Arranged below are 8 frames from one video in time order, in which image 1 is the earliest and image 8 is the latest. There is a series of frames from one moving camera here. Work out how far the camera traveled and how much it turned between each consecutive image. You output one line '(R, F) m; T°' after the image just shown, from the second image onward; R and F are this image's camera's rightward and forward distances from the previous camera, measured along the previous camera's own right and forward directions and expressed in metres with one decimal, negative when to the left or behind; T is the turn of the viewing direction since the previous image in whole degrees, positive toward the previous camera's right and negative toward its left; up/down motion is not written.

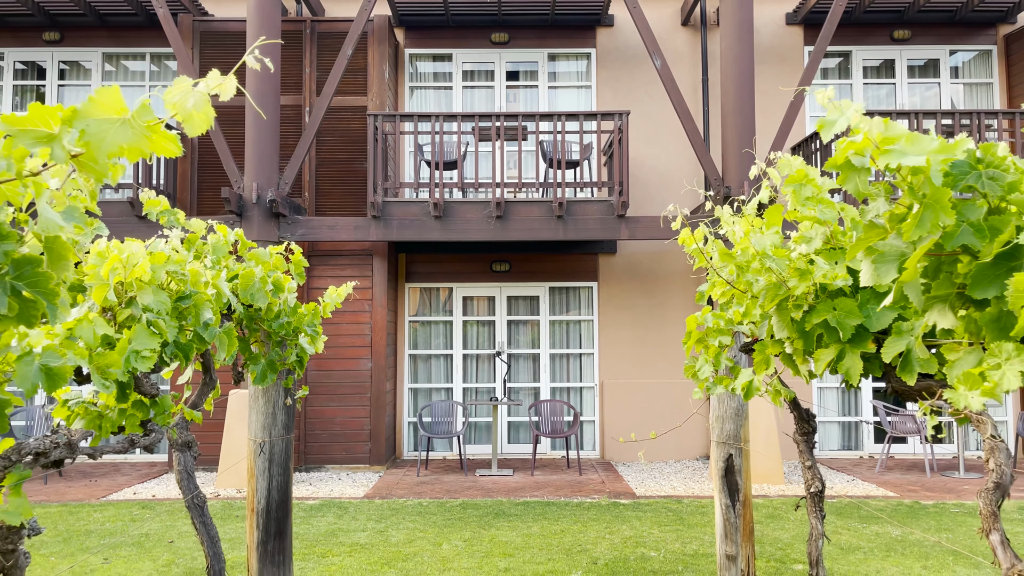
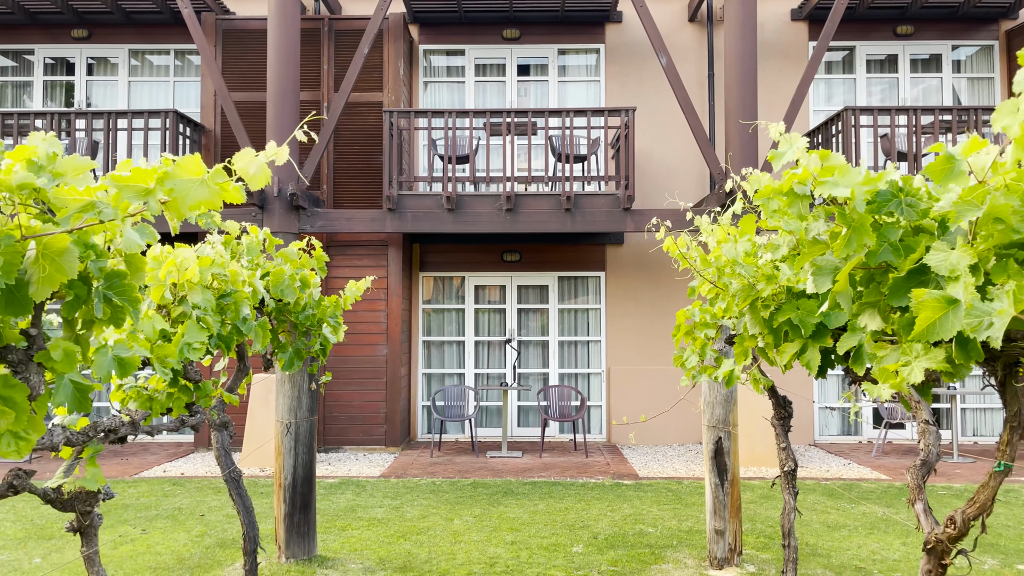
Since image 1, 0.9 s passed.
(0.0, -0.3) m; -1°
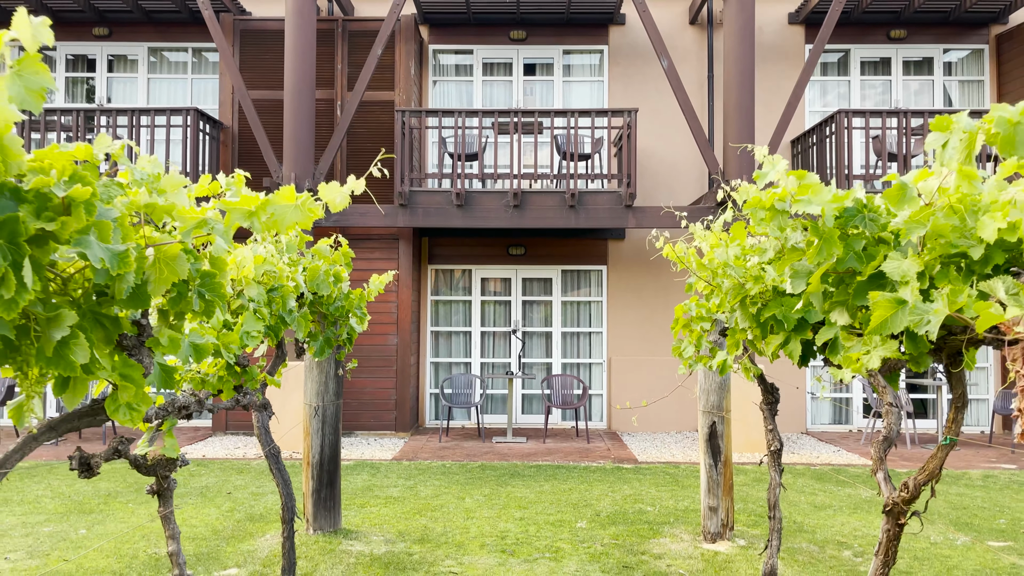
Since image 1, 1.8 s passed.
(-0.1, -0.3) m; 0°
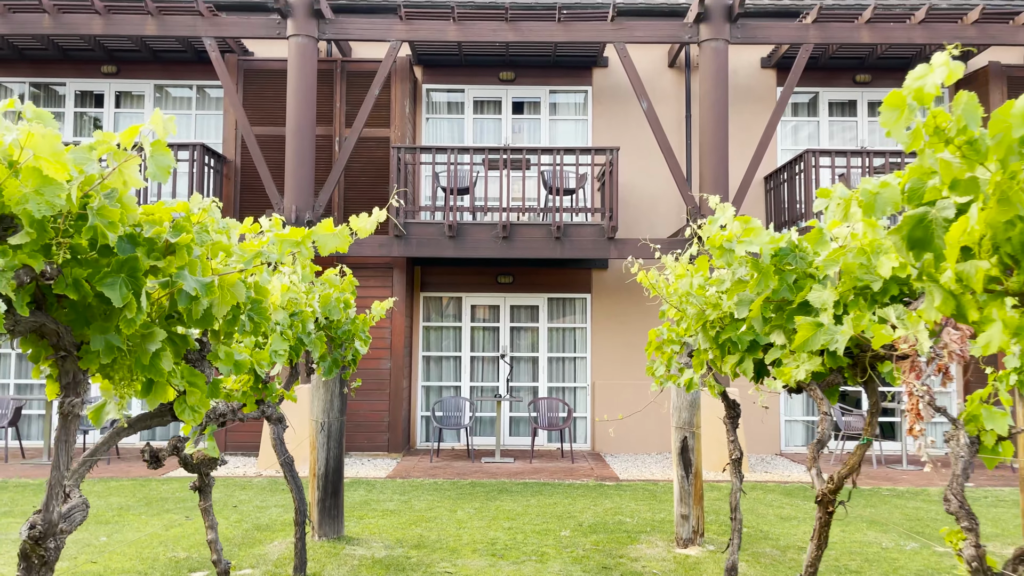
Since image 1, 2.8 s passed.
(0.0, -0.4) m; +1°
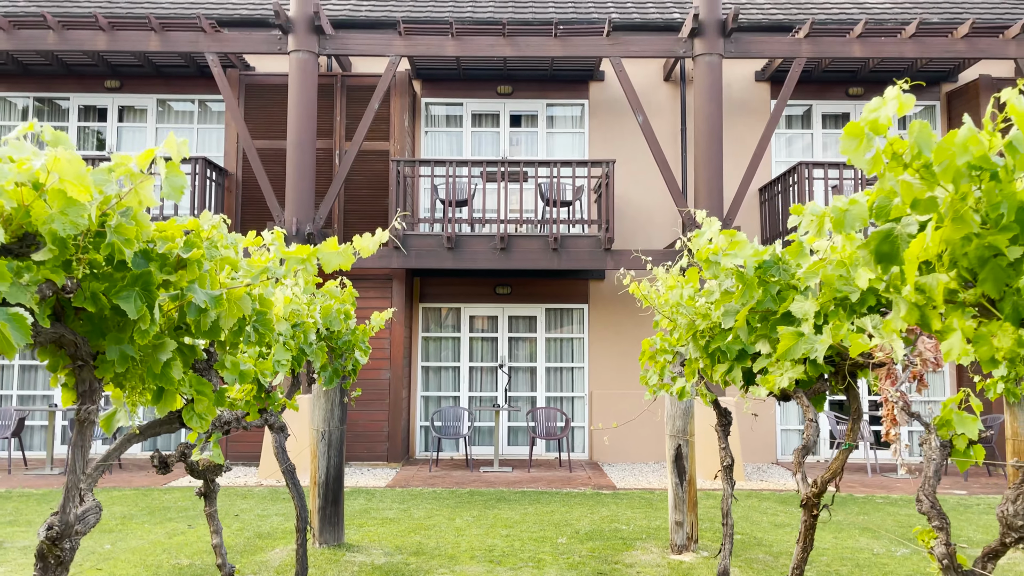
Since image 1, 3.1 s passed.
(0.0, -0.1) m; 0°
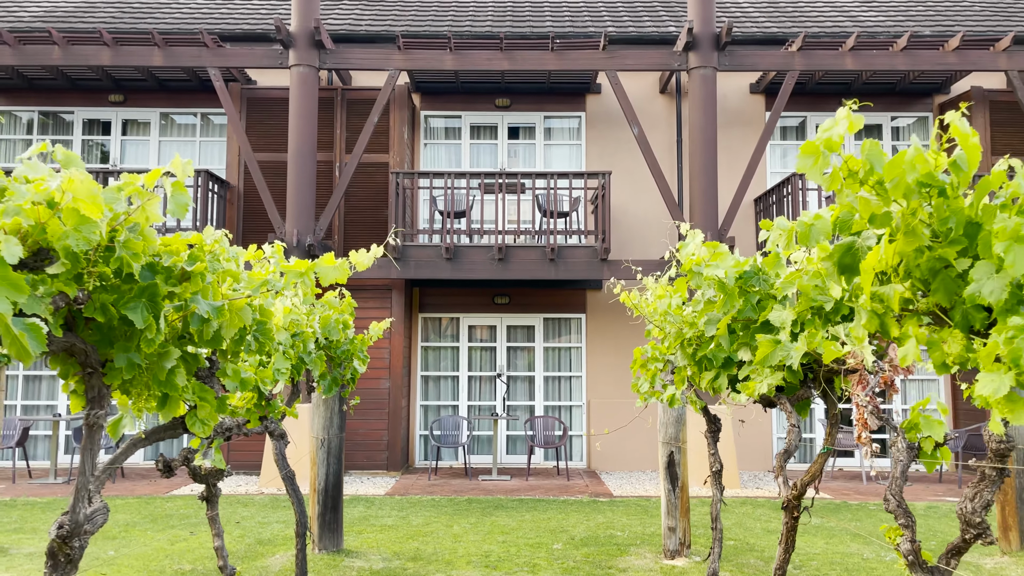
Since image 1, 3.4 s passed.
(0.0, -0.1) m; 0°
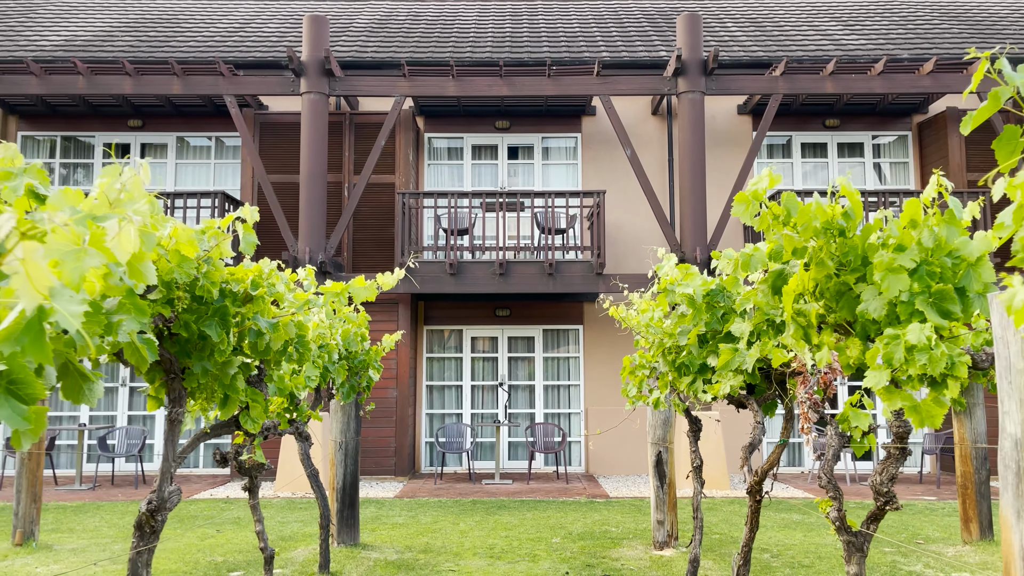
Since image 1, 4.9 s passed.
(0.0, -0.5) m; 0°
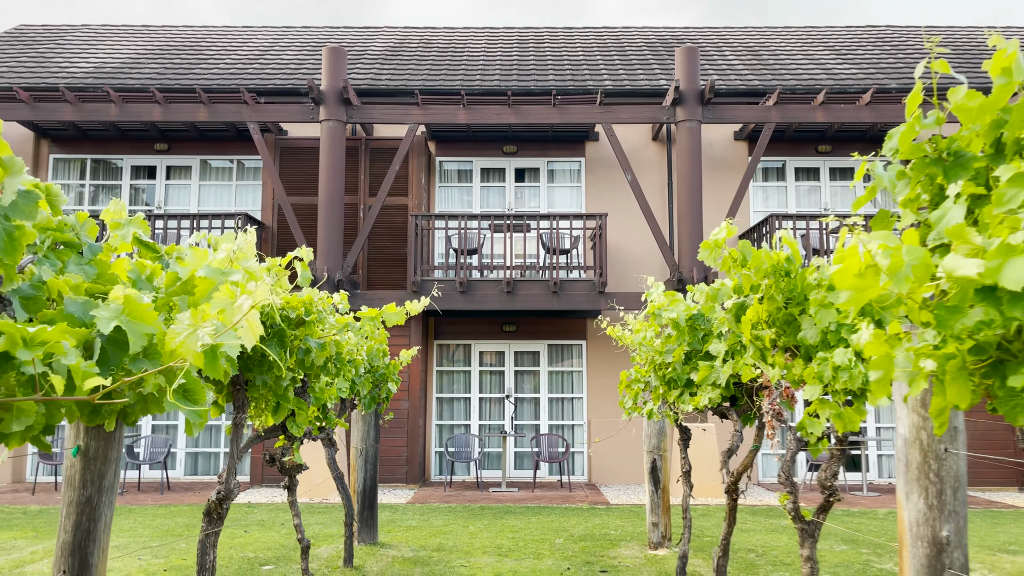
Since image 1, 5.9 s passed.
(0.0, -0.5) m; 0°
